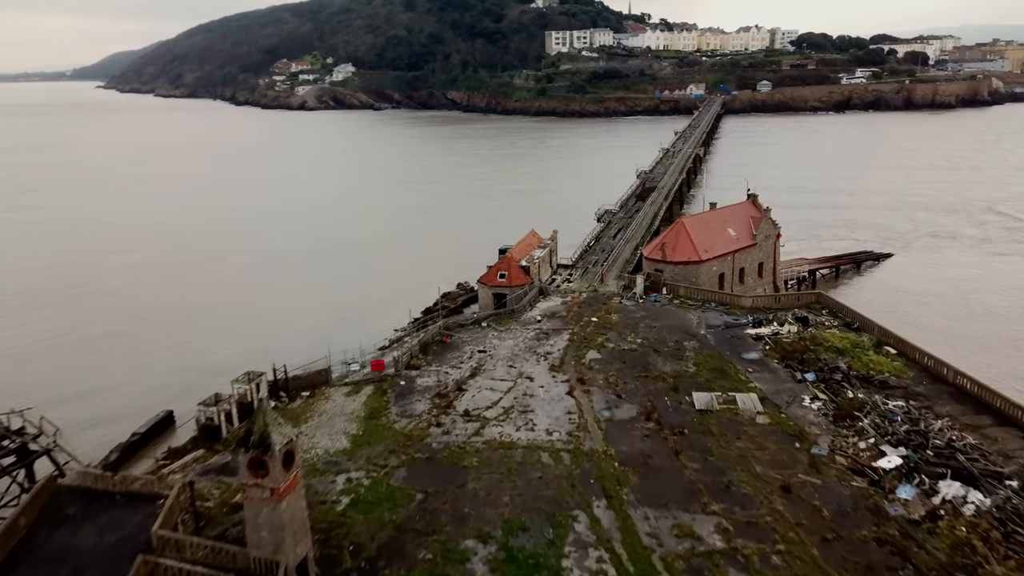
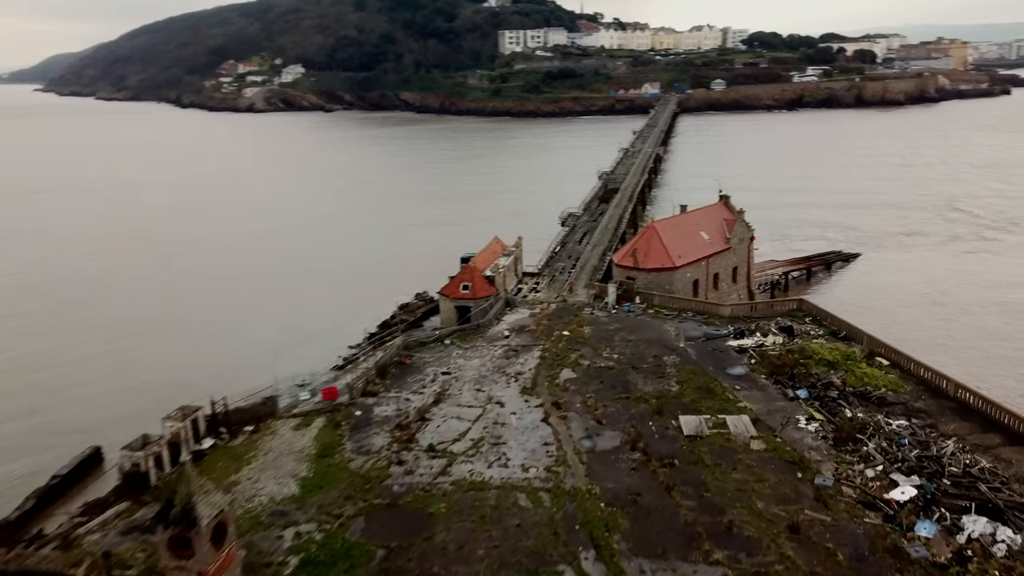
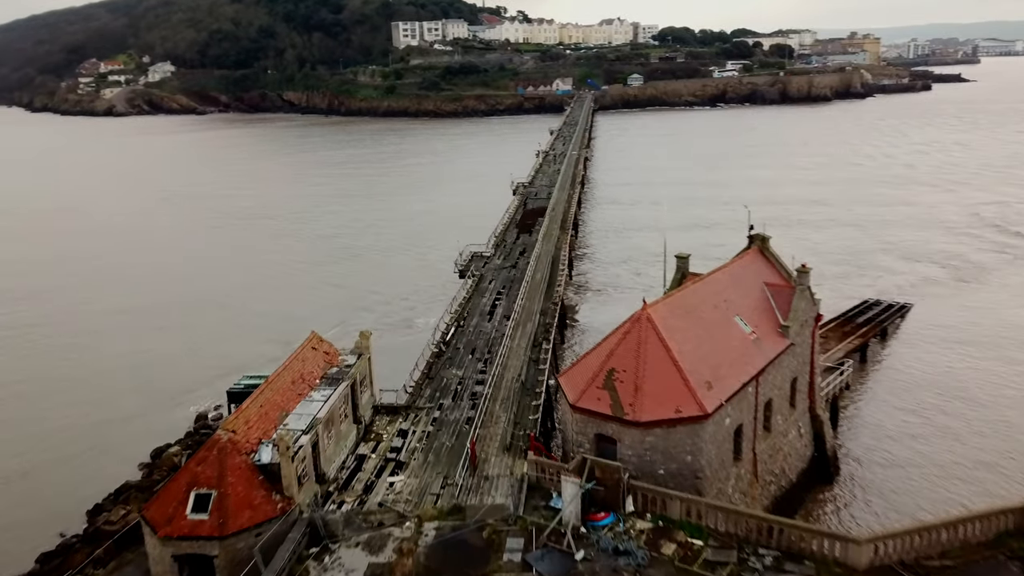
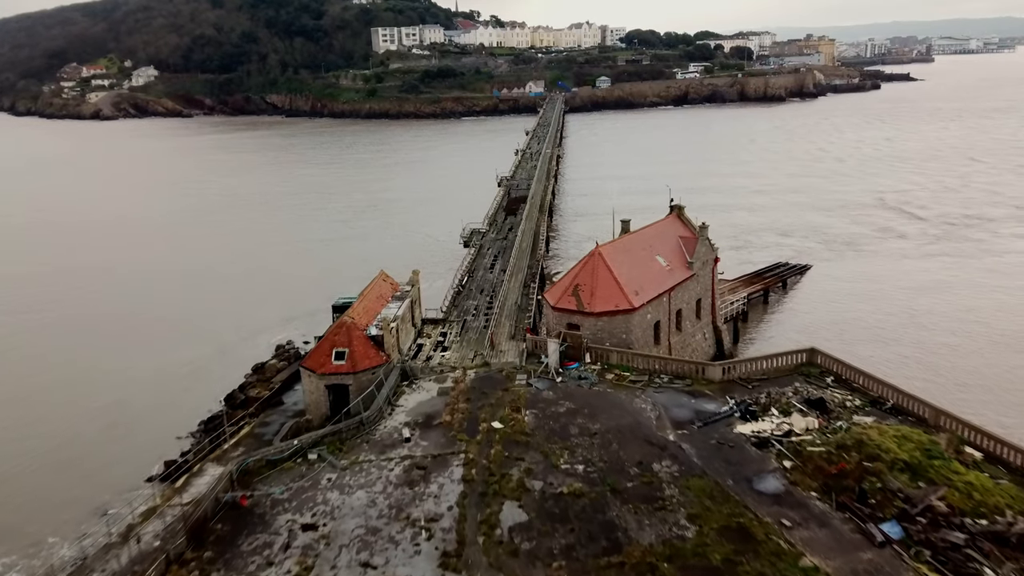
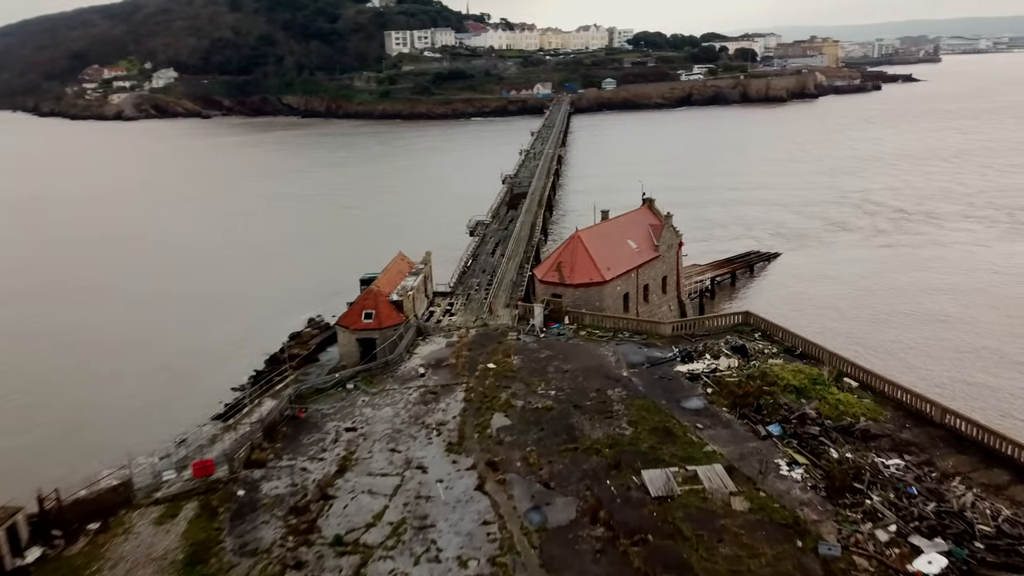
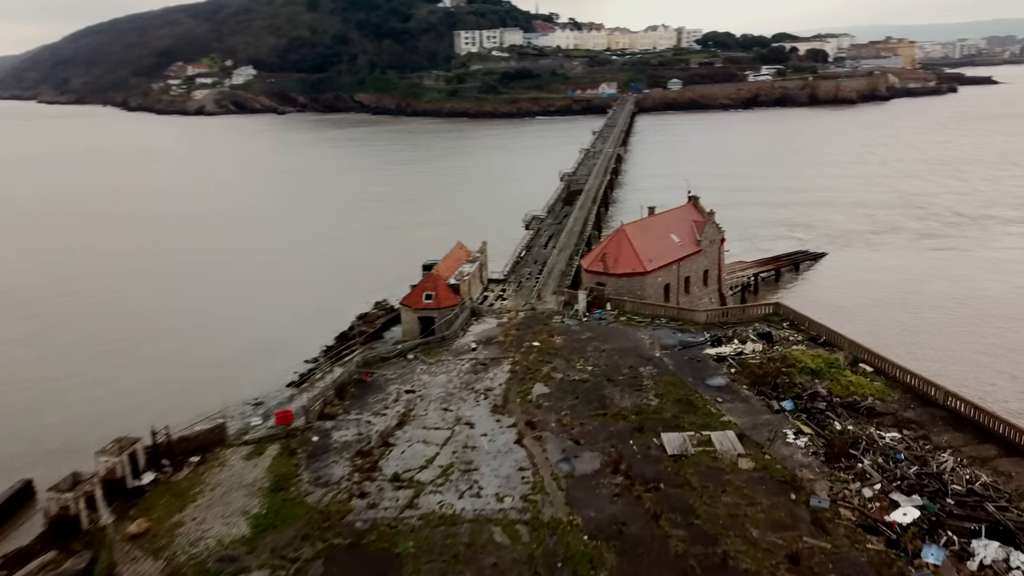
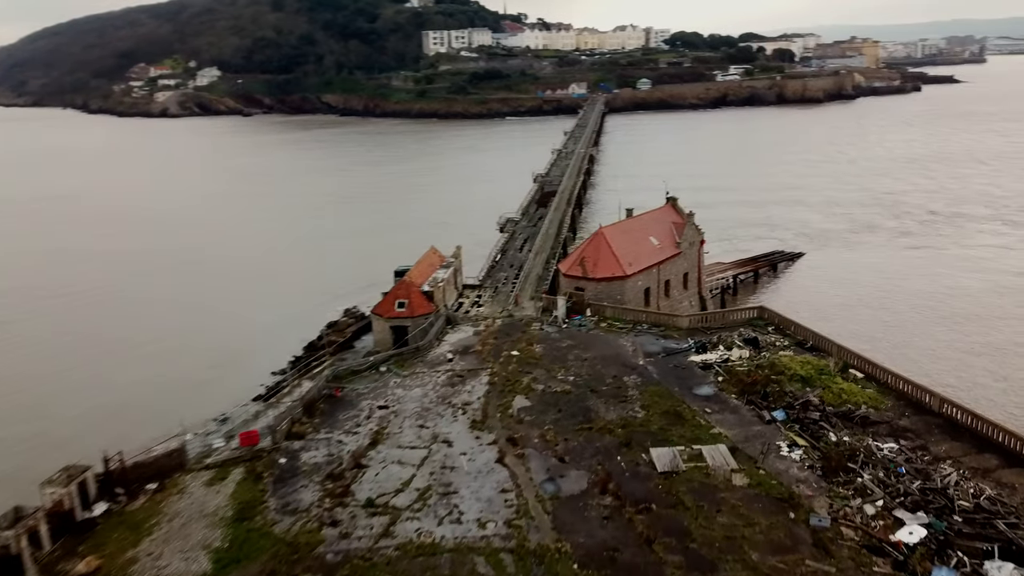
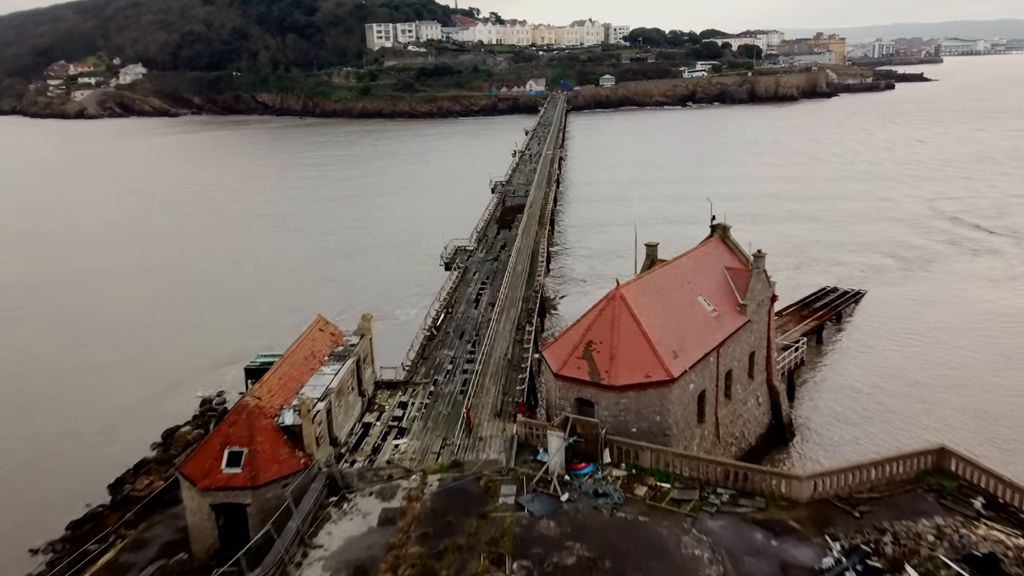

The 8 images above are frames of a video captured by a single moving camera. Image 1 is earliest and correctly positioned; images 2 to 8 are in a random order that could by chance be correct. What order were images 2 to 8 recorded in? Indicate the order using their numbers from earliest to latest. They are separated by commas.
2, 6, 7, 5, 4, 8, 3
